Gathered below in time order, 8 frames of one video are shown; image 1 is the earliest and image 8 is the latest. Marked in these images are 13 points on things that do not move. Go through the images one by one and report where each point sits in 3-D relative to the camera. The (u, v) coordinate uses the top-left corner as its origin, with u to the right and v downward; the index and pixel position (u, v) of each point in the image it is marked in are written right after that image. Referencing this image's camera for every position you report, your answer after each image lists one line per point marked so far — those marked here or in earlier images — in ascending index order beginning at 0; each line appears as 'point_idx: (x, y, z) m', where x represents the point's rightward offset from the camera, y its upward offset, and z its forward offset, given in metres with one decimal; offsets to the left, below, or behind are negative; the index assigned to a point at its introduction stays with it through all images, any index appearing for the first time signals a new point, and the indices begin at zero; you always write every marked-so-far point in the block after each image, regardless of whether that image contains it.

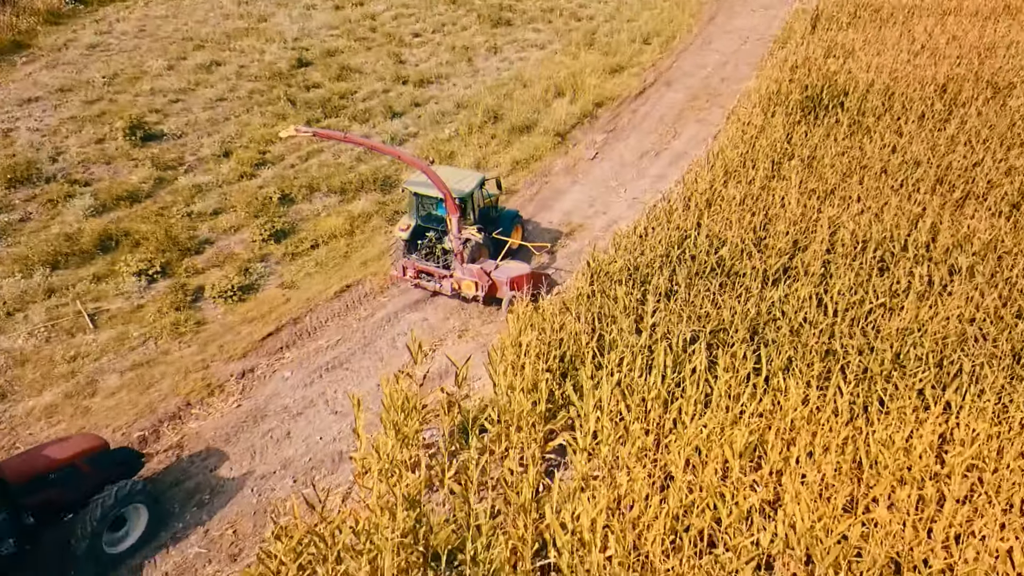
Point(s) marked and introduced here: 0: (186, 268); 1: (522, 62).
0: (-3.8, +0.3, +9.6) m
1: (+0.3, +5.6, +18.9) m
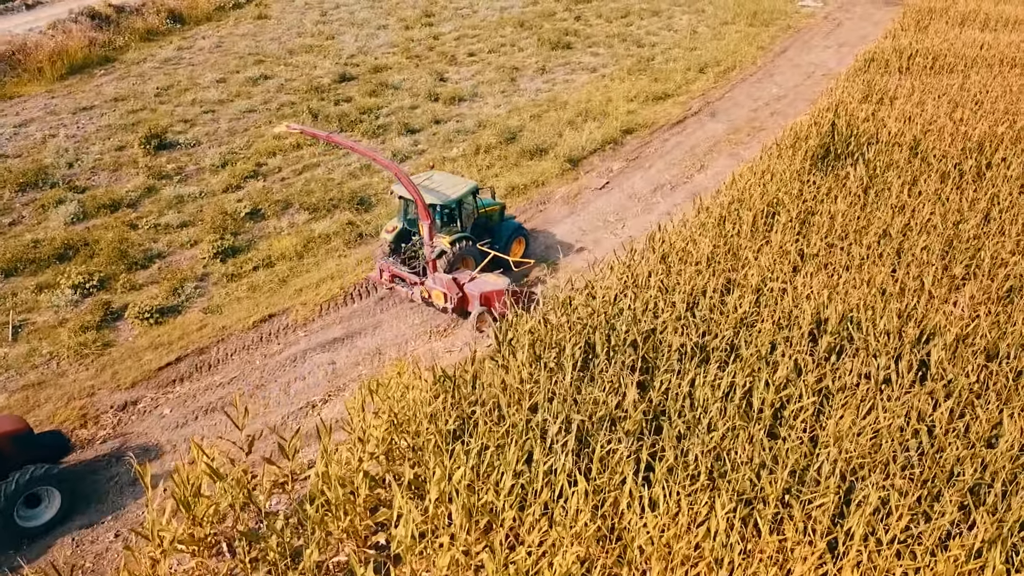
0: (-4.5, +0.1, +9.4) m
1: (+1.2, +4.8, +18.2) m
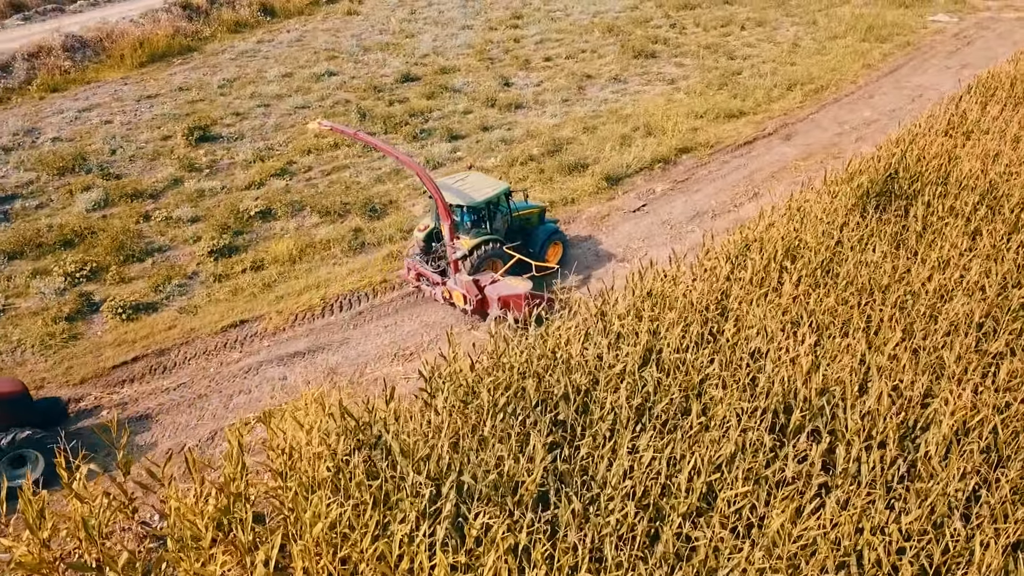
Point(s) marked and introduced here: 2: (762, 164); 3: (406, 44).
0: (-4.7, +0.1, +9.5) m
1: (+2.7, +4.3, +17.3) m
2: (+4.2, +2.1, +13.8) m
3: (-2.6, +5.9, +19.5) m
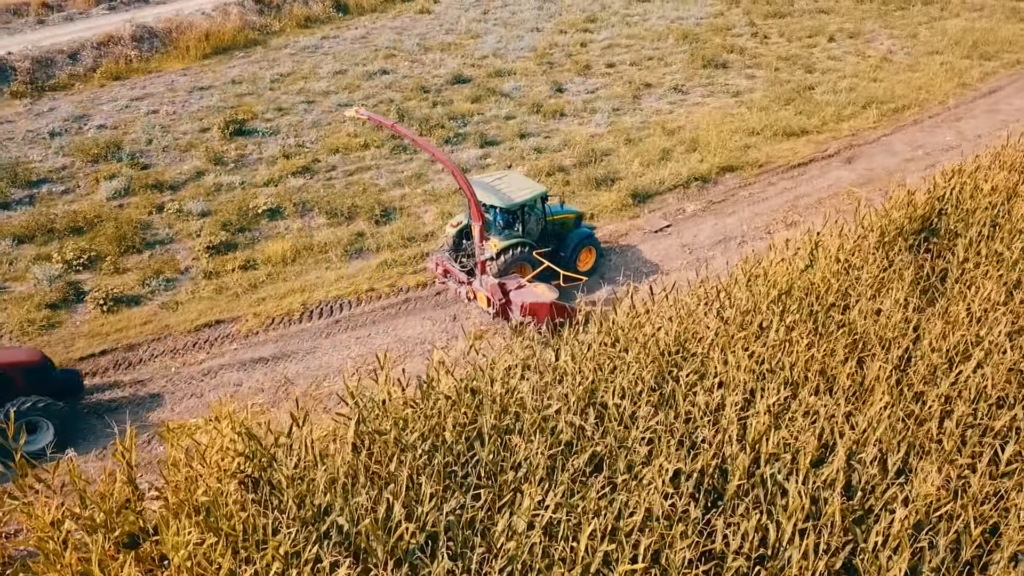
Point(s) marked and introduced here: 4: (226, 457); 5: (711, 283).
0: (-4.8, +0.3, +9.6) m
1: (+3.7, +3.9, +16.4) m
2: (+4.7, +1.6, +12.7) m
3: (-1.0, +5.8, +19.2) m
4: (-2.0, -1.2, +5.7) m
5: (+2.1, +0.1, +8.2) m
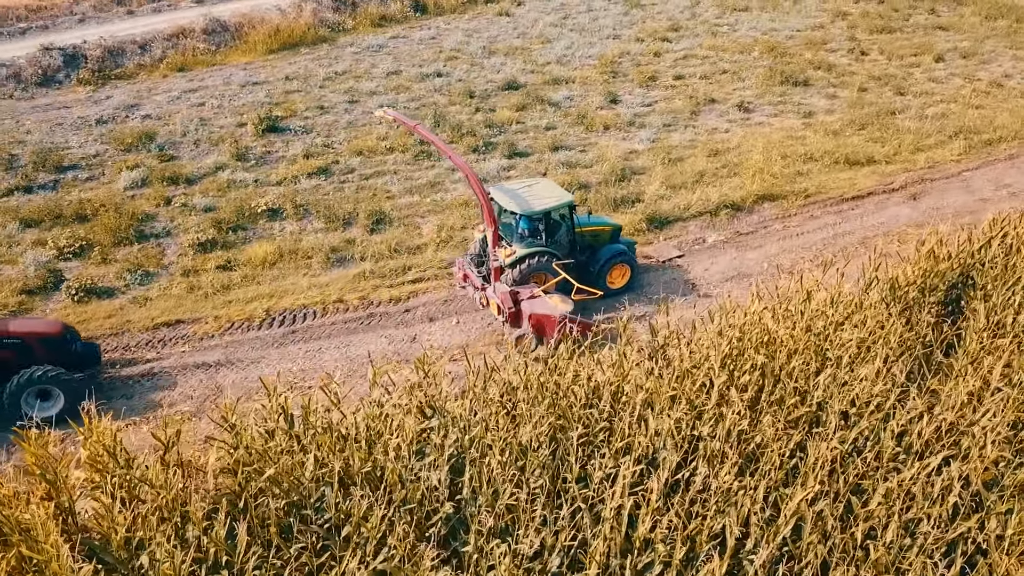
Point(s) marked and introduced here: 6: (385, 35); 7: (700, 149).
0: (-5.0, +0.4, +9.7) m
1: (+4.7, +3.2, +15.2) m
2: (+4.9, +0.9, +11.5) m
3: (+0.6, +5.6, +18.7) m
4: (-3.0, -1.2, +5.5) m
5: (+1.5, -0.4, +7.4) m
6: (-3.0, +6.0, +19.0) m
7: (+3.2, +2.4, +13.6) m
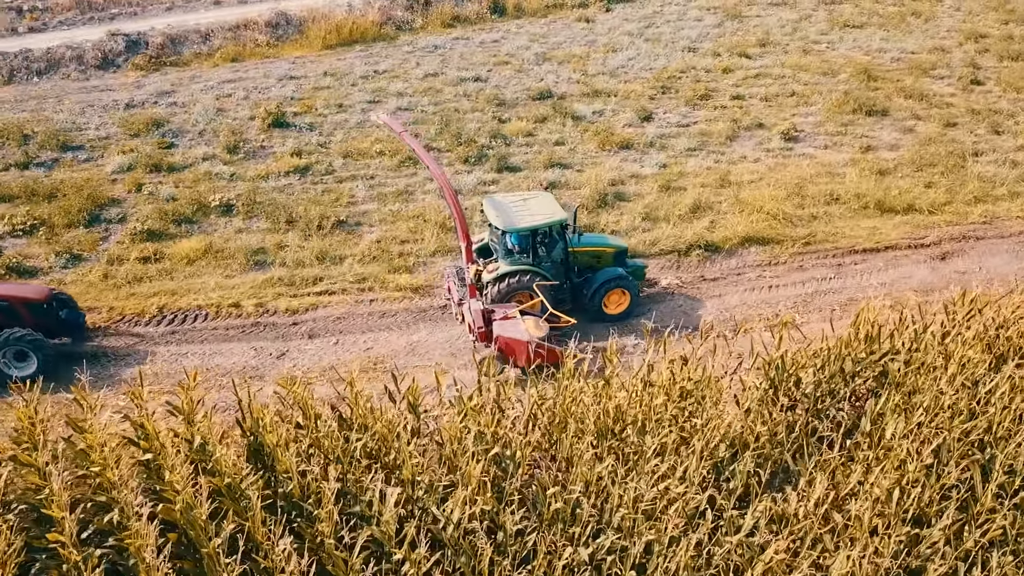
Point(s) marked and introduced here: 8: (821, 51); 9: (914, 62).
0: (-5.9, +0.7, +10.1) m
1: (+4.9, +2.4, +13.6) m
2: (+4.2, 0.0, +9.9) m
3: (+1.9, +5.1, +17.8) m
4: (-4.9, -1.1, +5.6) m
5: (-0.1, -0.8, +6.6) m
6: (-1.5, +5.9, +18.8) m
7: (+3.1, +1.7, +12.3) m
8: (+7.3, +5.6, +19.0) m
9: (+9.1, +5.1, +18.2) m
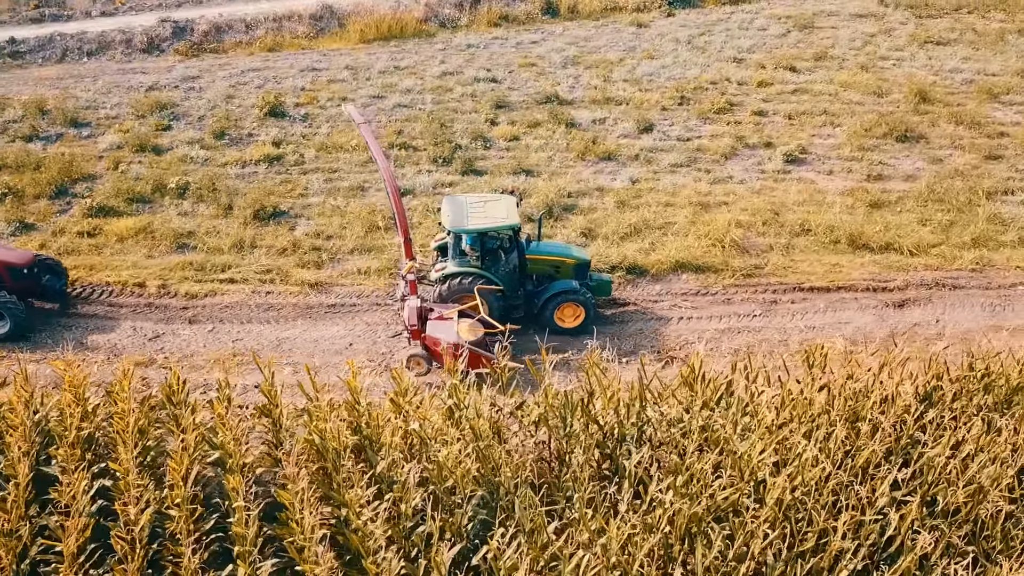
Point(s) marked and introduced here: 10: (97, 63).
0: (-6.8, +1.1, +10.9) m
1: (+4.5, +1.8, +12.5) m
2: (+2.9, -0.4, +9.0) m
3: (+2.5, +4.8, +17.1) m
4: (-6.8, -0.7, +6.3) m
5: (-1.8, -0.8, +6.5) m
6: (-0.6, +5.9, +18.7) m
7: (+2.5, +1.3, +11.6) m
8: (+8.1, +4.8, +17.4) m
9: (+9.6, +4.1, +16.3) m
10: (-8.3, +4.5, +16.2) m
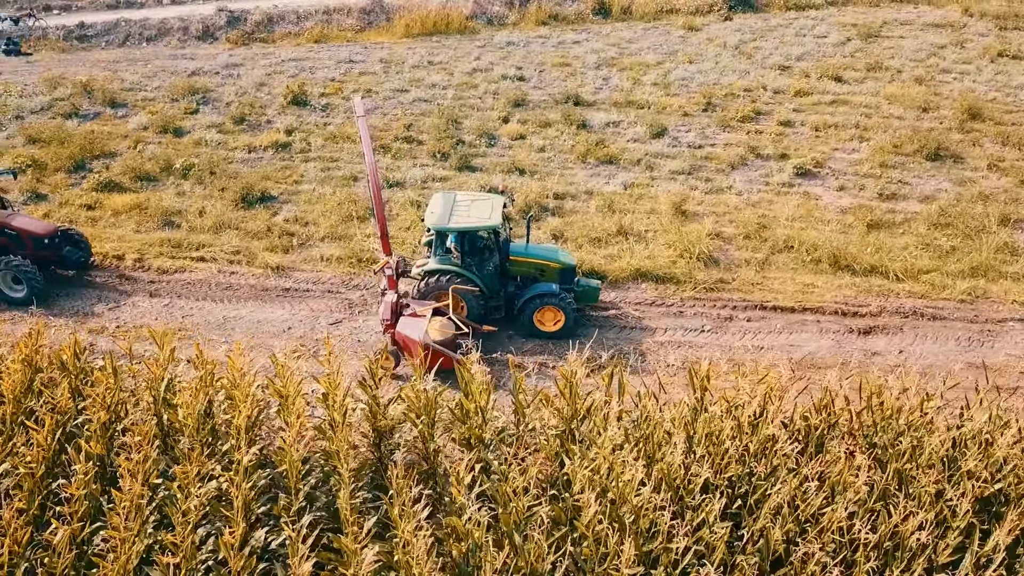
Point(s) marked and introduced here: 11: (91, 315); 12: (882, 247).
0: (-7.0, +1.6, +11.8) m
1: (+4.4, +1.5, +11.9) m
2: (+2.3, -0.6, +8.6) m
3: (+3.2, +4.6, +16.8) m
4: (-7.7, -0.2, +7.2) m
5: (-2.8, -0.6, +6.7) m
6: (+0.4, +5.9, +18.7) m
7: (+2.2, +1.2, +11.3) m
8: (+8.8, +4.2, +16.4) m
9: (+10.1, +3.5, +15.1) m
10: (-7.6, +5.1, +17.1) m
11: (-4.6, -0.3, +8.9) m
12: (+4.7, +0.5, +10.2) m
